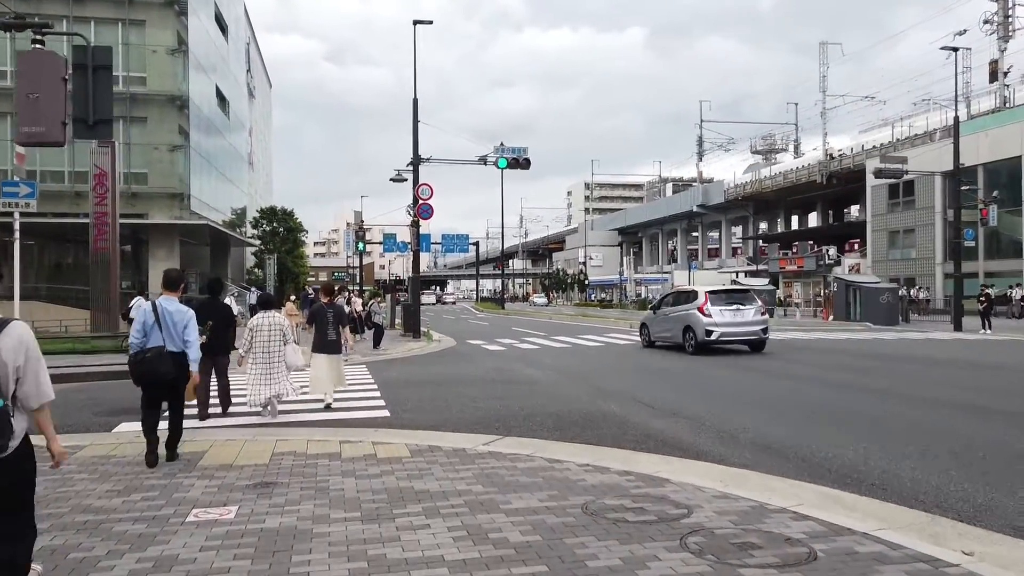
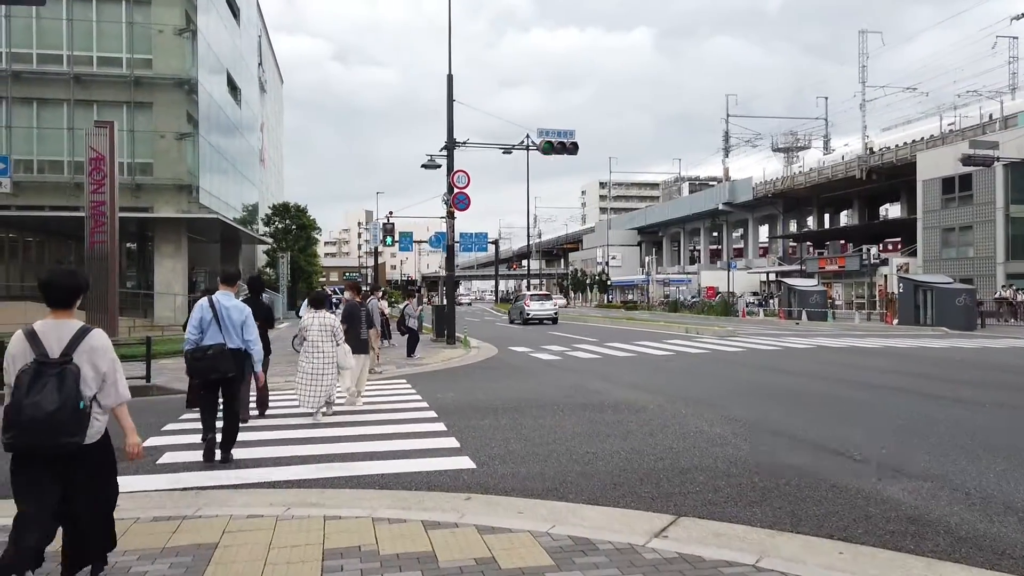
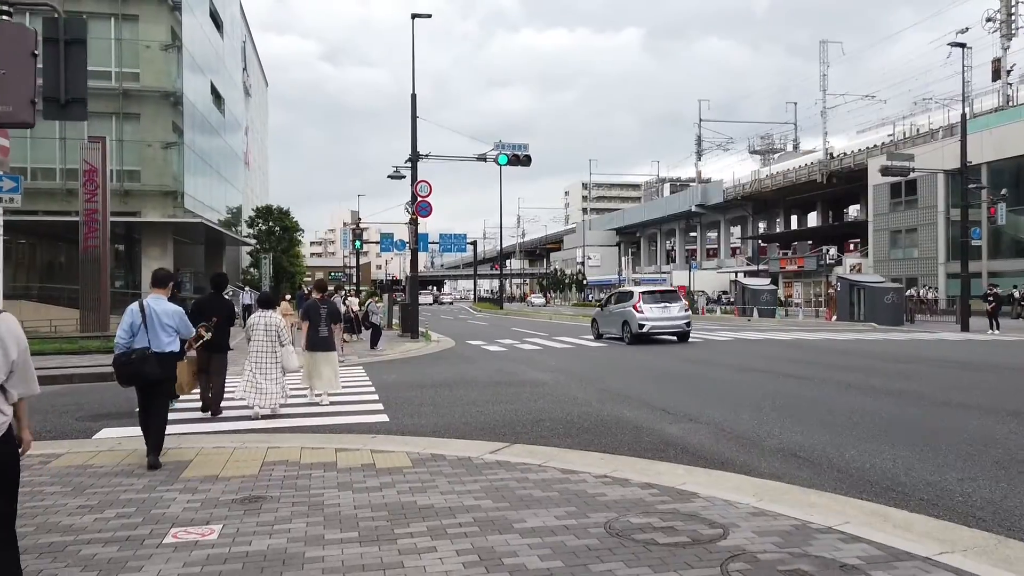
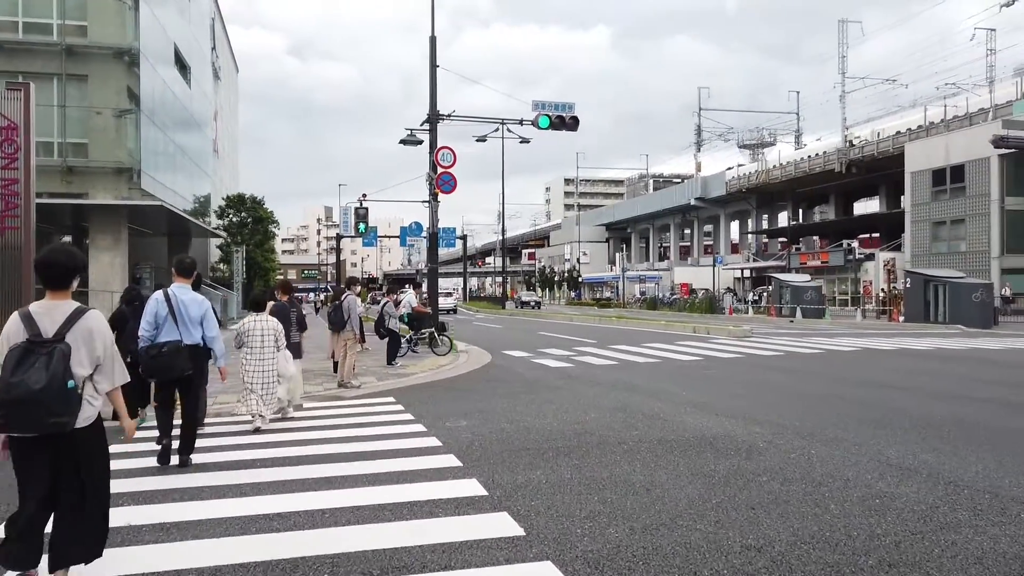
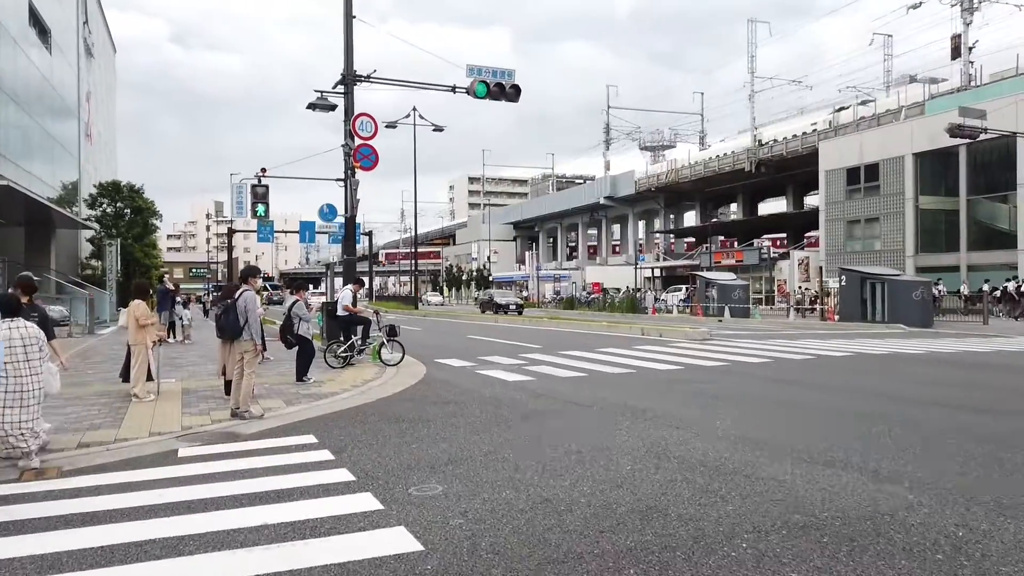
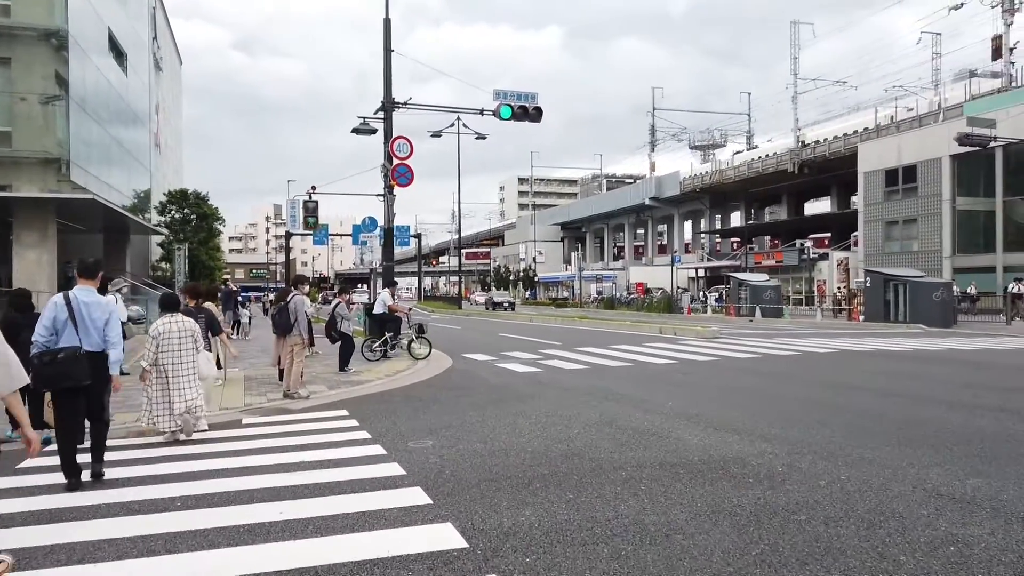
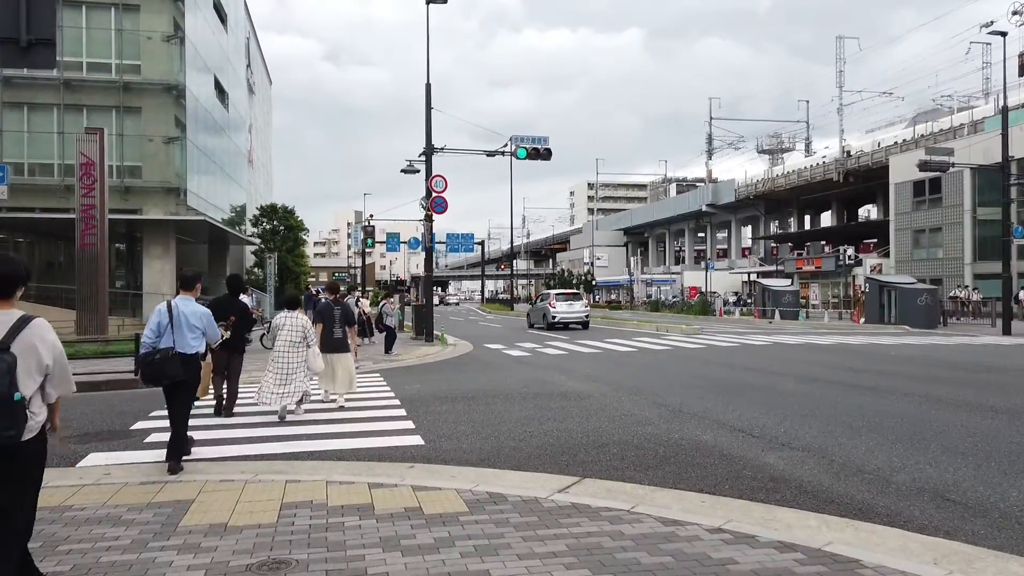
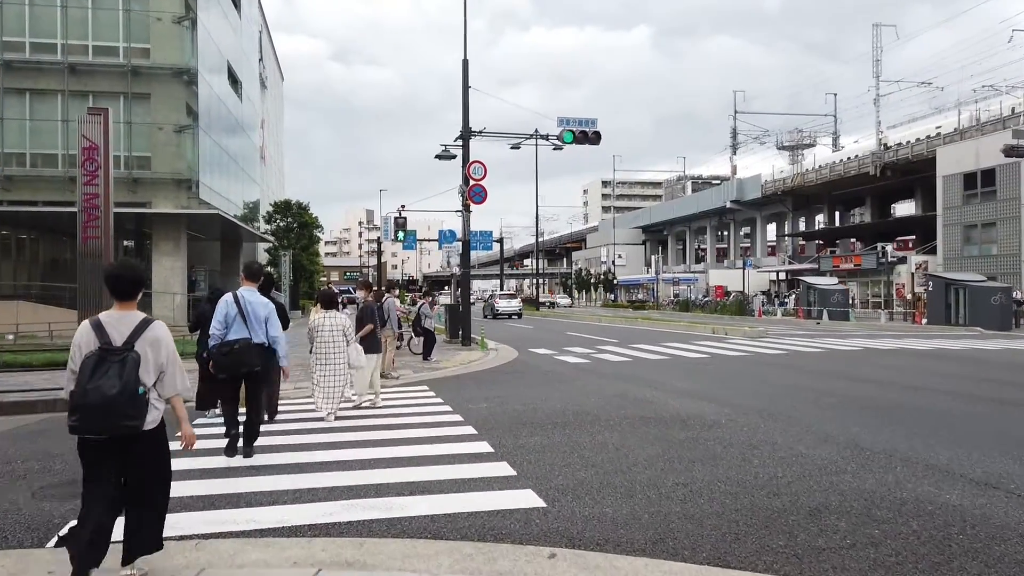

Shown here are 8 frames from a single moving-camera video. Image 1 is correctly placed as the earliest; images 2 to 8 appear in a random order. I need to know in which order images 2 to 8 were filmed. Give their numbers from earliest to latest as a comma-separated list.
3, 7, 2, 8, 4, 6, 5
